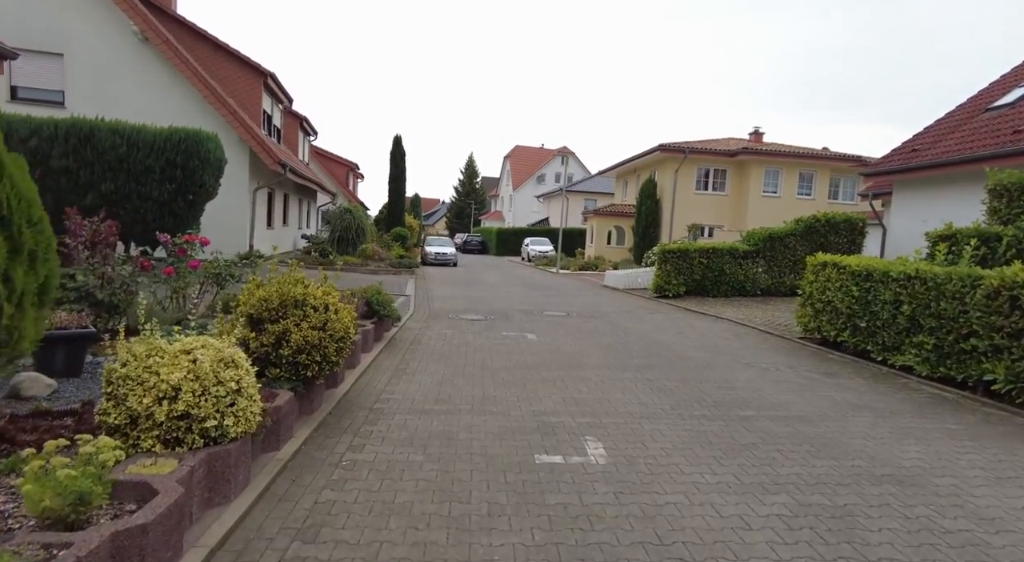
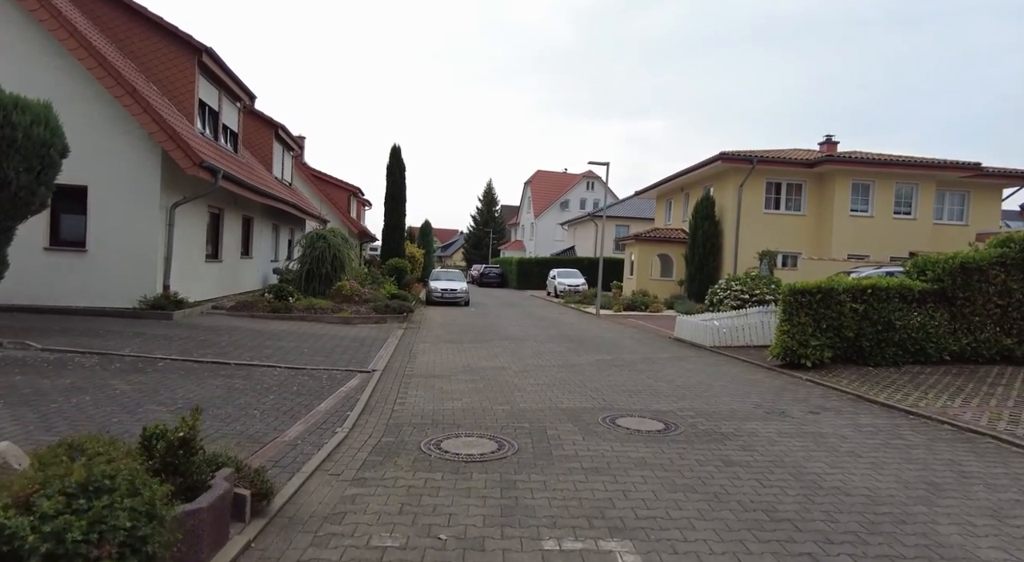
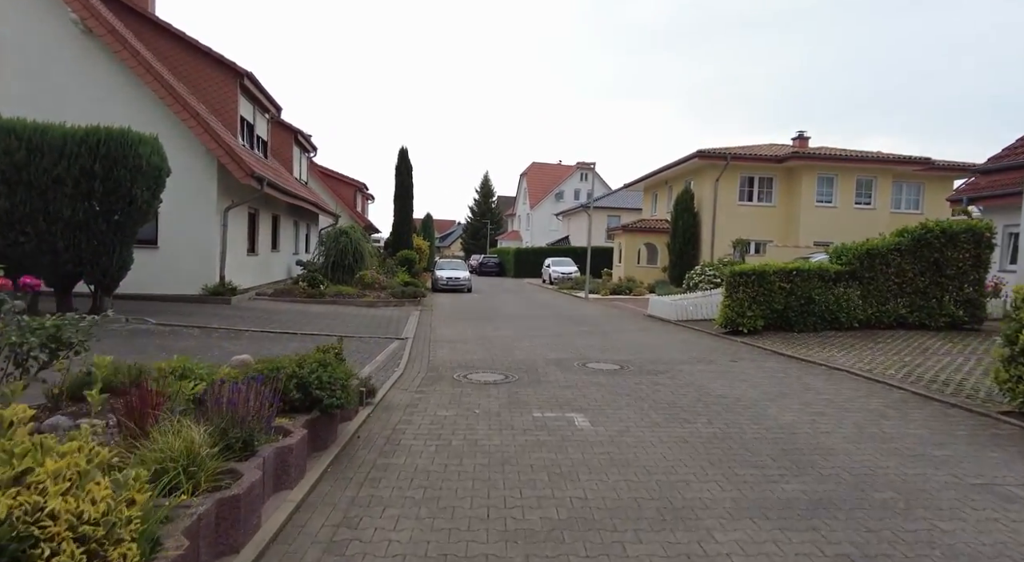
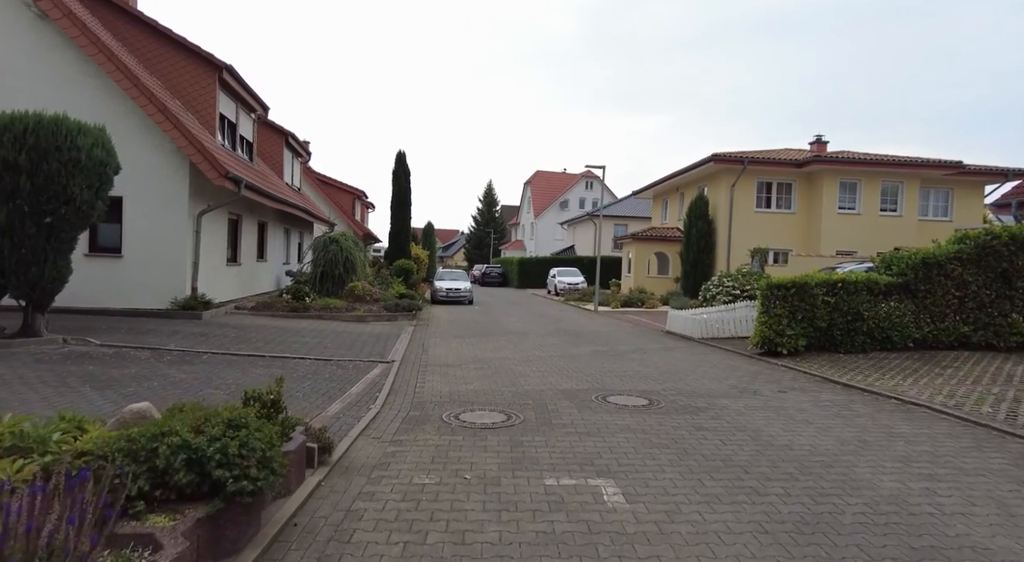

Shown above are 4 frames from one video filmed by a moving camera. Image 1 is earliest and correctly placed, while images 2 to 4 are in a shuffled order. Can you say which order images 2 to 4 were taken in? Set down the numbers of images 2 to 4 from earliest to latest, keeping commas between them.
3, 4, 2
